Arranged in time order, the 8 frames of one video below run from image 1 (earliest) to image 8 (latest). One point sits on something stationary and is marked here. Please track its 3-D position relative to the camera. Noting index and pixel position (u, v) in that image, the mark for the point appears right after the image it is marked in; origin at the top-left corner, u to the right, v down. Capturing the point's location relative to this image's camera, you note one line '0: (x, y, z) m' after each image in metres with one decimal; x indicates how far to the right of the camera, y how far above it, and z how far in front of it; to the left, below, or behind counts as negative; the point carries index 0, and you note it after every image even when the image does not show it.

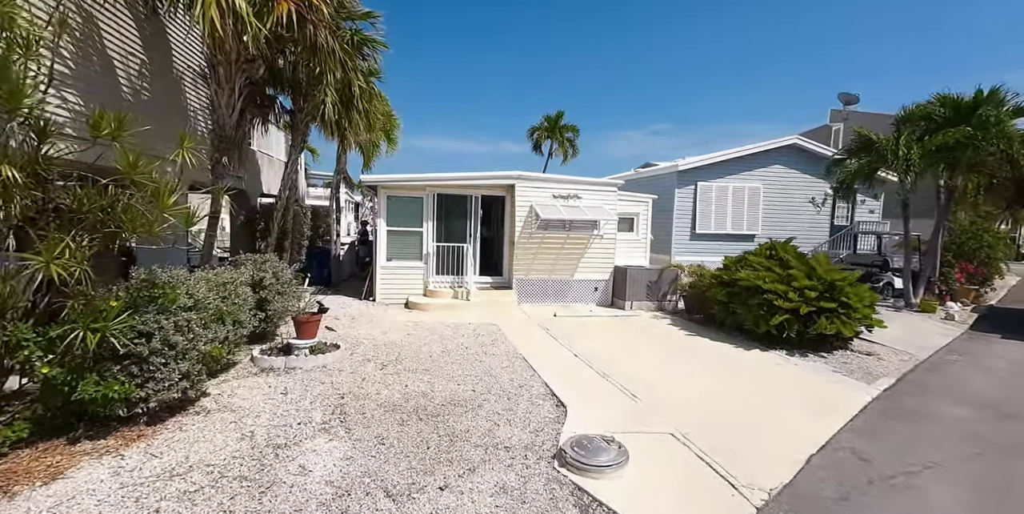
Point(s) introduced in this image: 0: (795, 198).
0: (+9.6, +2.0, +15.9) m
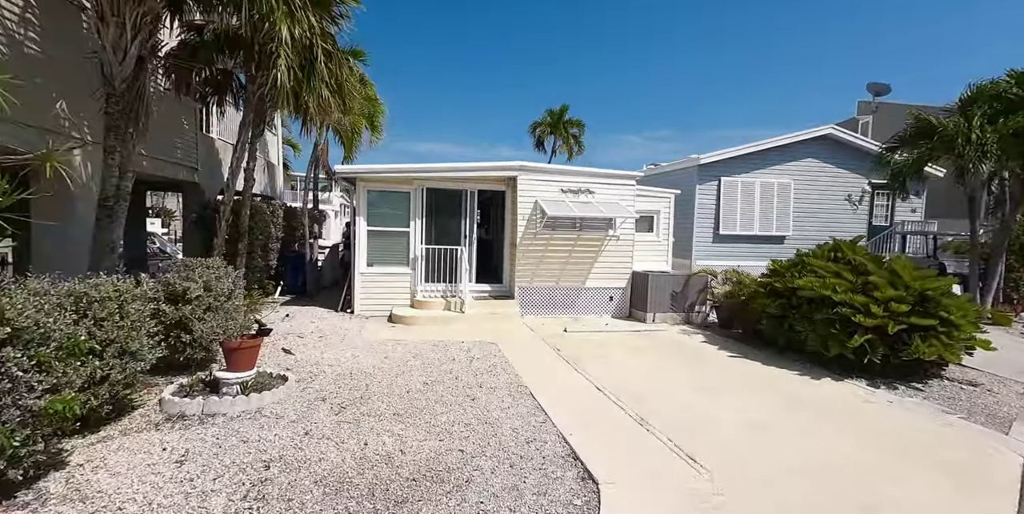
0: (+9.6, +1.9, +14.2) m
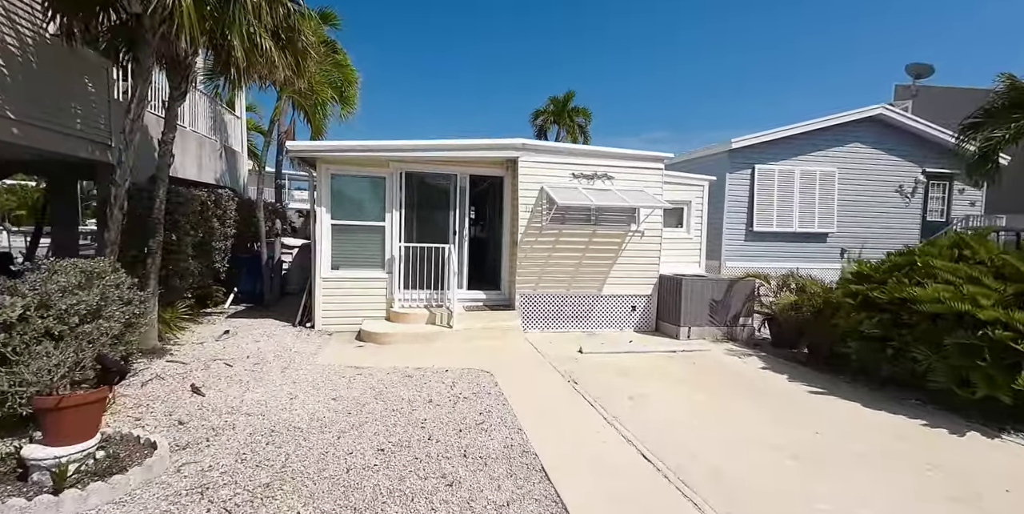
0: (+9.6, +1.9, +12.3) m
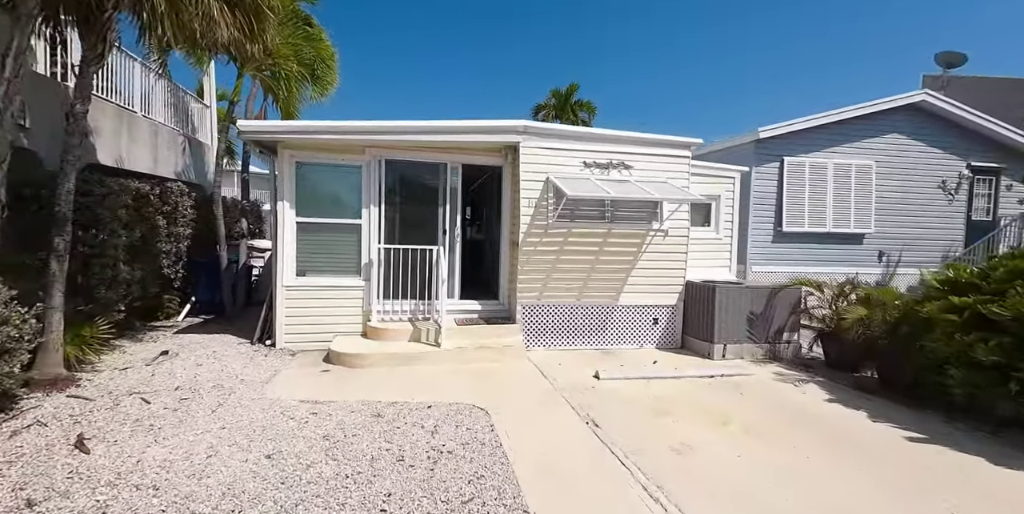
0: (+9.6, +1.8, +11.0) m
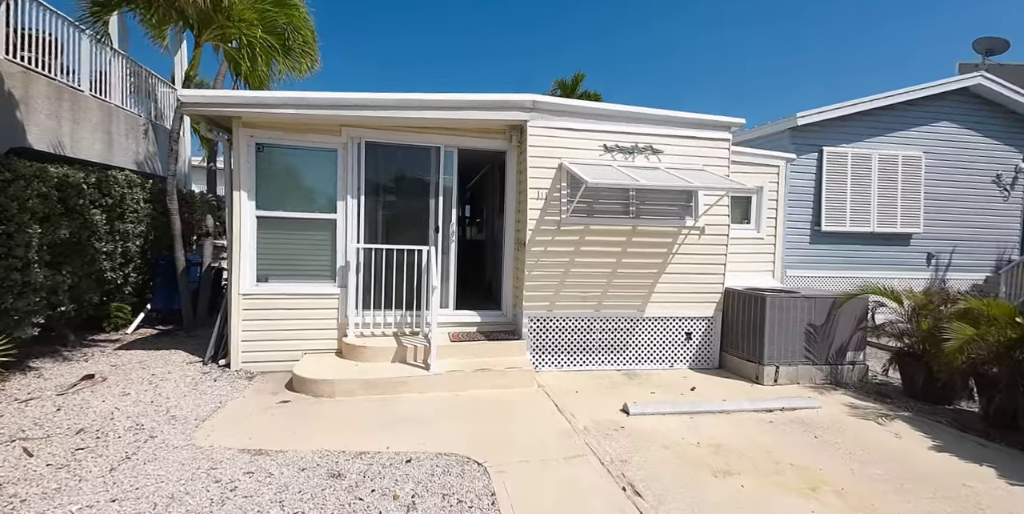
0: (+9.7, +1.7, +9.8) m
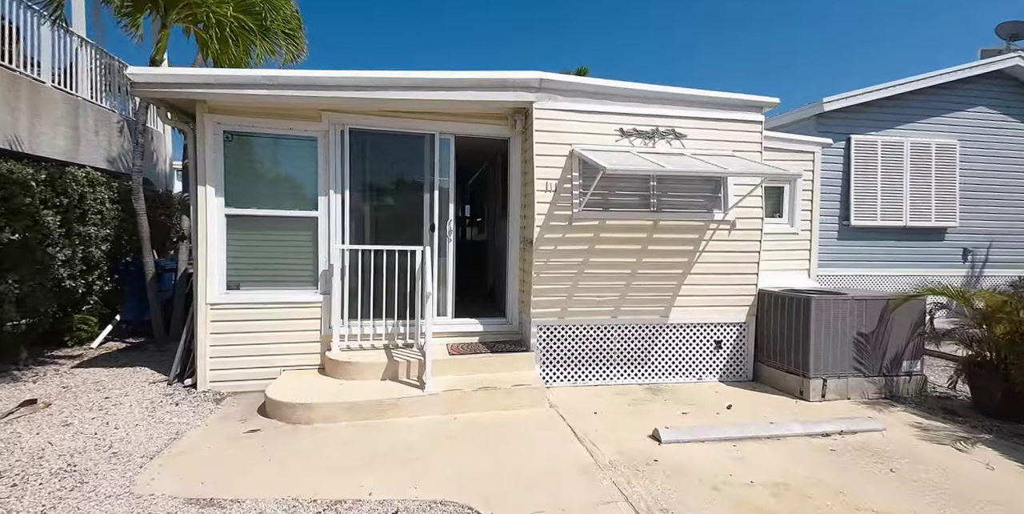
0: (+9.7, +1.8, +9.2) m
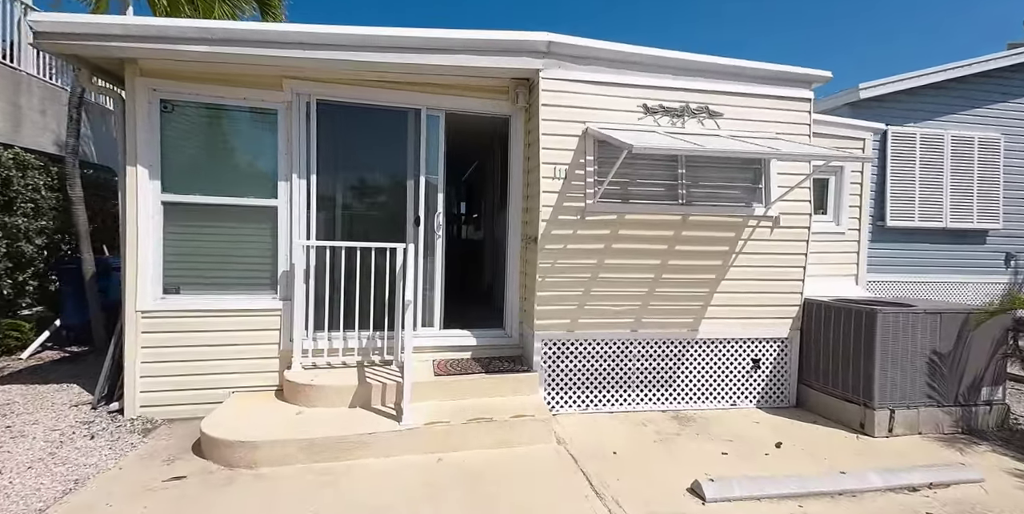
0: (+9.7, +1.7, +8.4) m
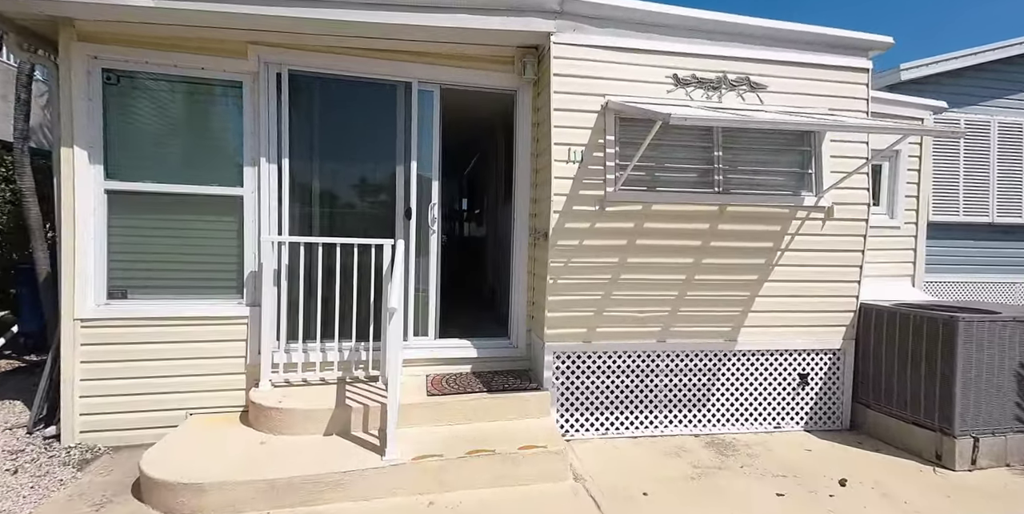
0: (+9.8, +1.8, +7.7) m
